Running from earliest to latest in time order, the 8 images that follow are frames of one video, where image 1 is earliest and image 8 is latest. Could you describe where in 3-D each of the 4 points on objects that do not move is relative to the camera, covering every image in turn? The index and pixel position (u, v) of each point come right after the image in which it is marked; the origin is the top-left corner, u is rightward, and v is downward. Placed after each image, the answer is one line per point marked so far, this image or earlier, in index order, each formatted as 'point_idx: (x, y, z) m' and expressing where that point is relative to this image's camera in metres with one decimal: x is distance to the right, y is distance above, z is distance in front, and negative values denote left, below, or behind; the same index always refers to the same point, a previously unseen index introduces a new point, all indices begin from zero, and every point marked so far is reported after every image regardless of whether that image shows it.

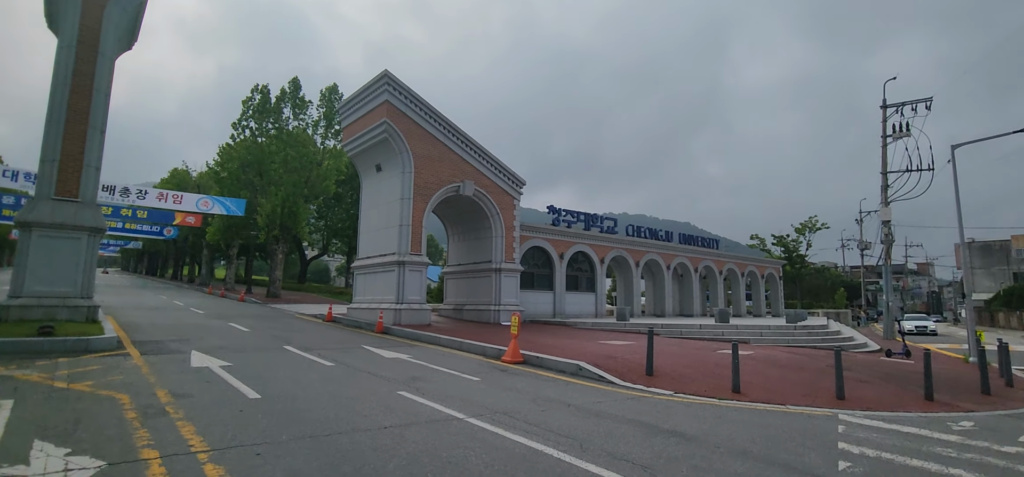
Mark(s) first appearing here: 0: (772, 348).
0: (+8.0, -3.4, +16.0) m
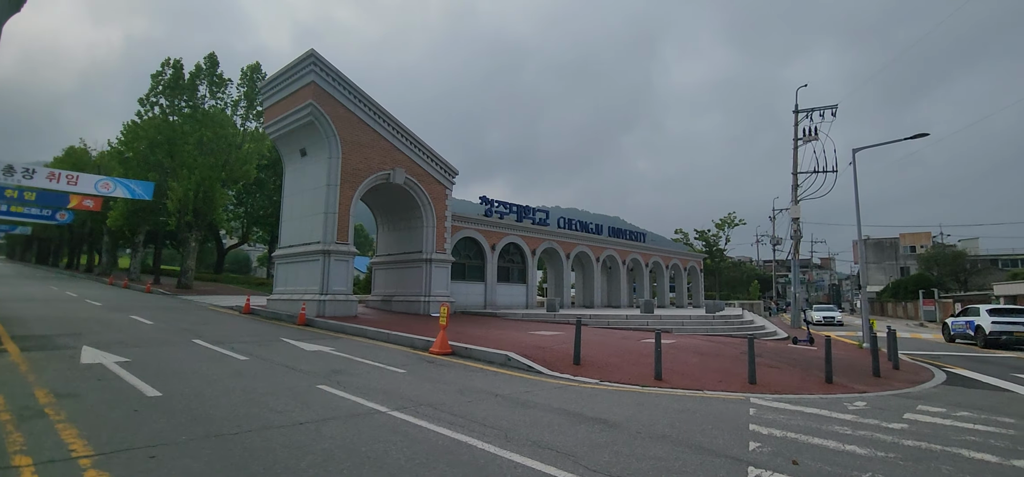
0: (+5.8, -3.2, +16.8) m
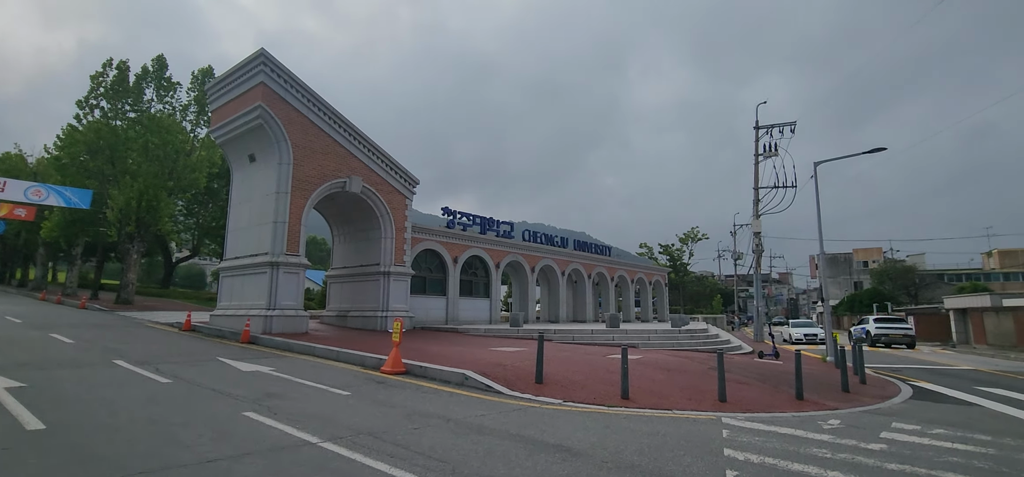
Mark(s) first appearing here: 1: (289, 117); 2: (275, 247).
0: (+4.6, -3.5, +16.3) m
1: (-7.7, +4.2, +18.2) m
2: (-7.8, -0.3, +17.4) m
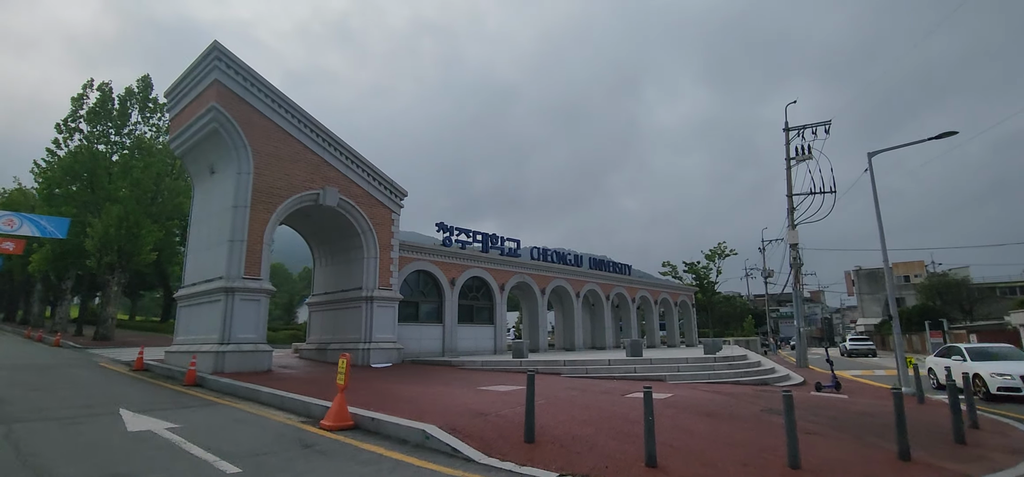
0: (+4.5, -3.7, +13.1) m
1: (-7.9, +3.6, +15.8) m
2: (-7.9, -0.9, +14.8) m
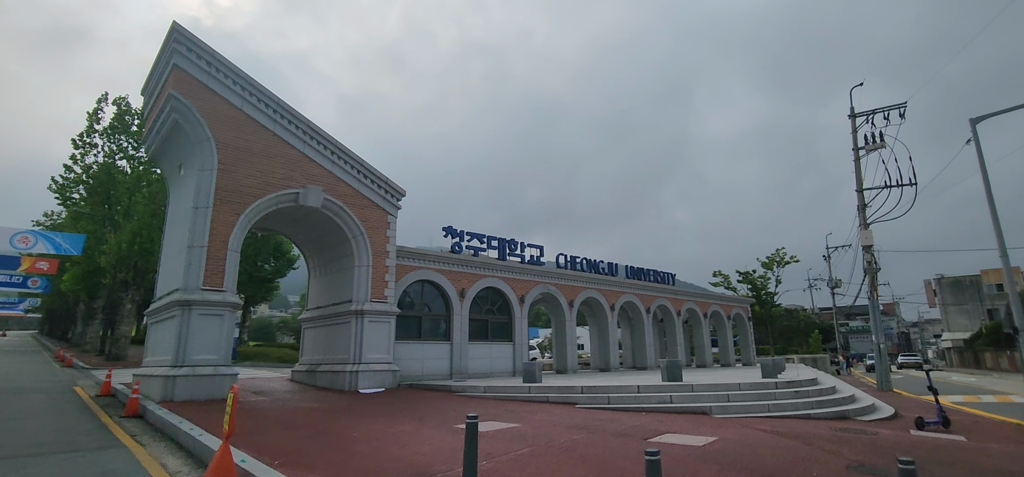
0: (+4.4, -3.5, +9.9) m
1: (-7.8, +3.4, +13.9) m
2: (-7.9, -1.0, +12.8) m
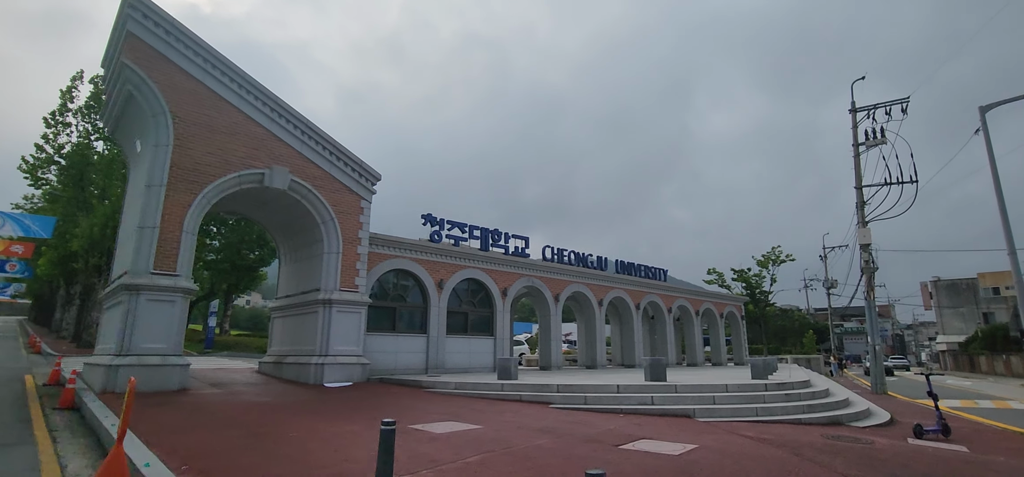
0: (+3.8, -3.3, +9.0) m
1: (-8.3, +3.9, +13.0) m
2: (-8.5, -0.5, +11.9) m
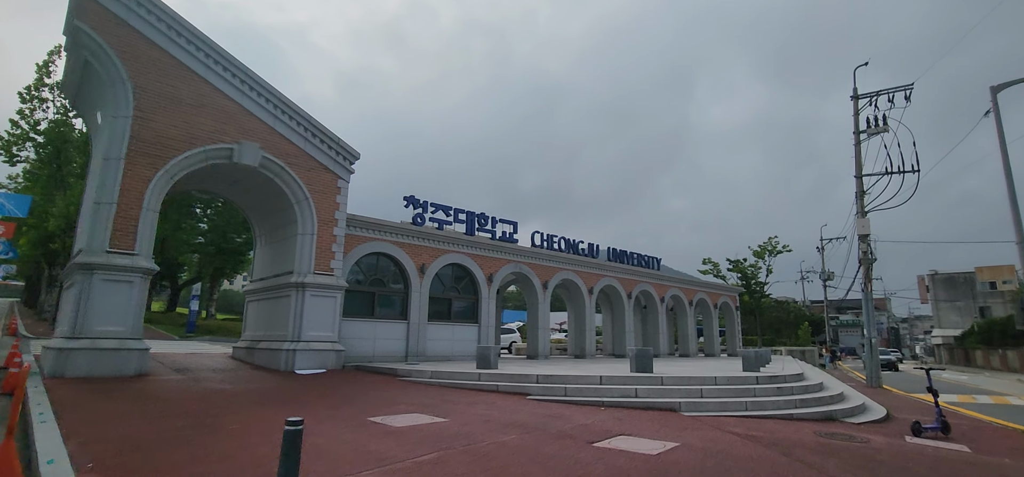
0: (+3.3, -3.0, +8.4) m
1: (-8.7, +4.4, +12.2) m
2: (-8.9, 0.0, +11.2) m
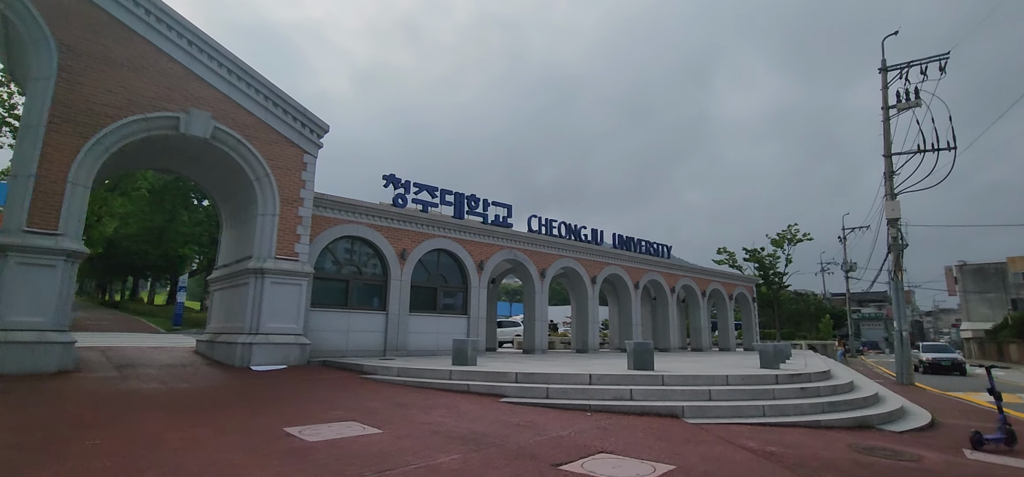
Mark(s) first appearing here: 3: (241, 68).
0: (+2.8, -2.6, +6.7) m
1: (-9.2, +4.8, +10.7) m
2: (-9.4, +0.4, +9.8) m
3: (-6.6, +4.1, +12.9) m
